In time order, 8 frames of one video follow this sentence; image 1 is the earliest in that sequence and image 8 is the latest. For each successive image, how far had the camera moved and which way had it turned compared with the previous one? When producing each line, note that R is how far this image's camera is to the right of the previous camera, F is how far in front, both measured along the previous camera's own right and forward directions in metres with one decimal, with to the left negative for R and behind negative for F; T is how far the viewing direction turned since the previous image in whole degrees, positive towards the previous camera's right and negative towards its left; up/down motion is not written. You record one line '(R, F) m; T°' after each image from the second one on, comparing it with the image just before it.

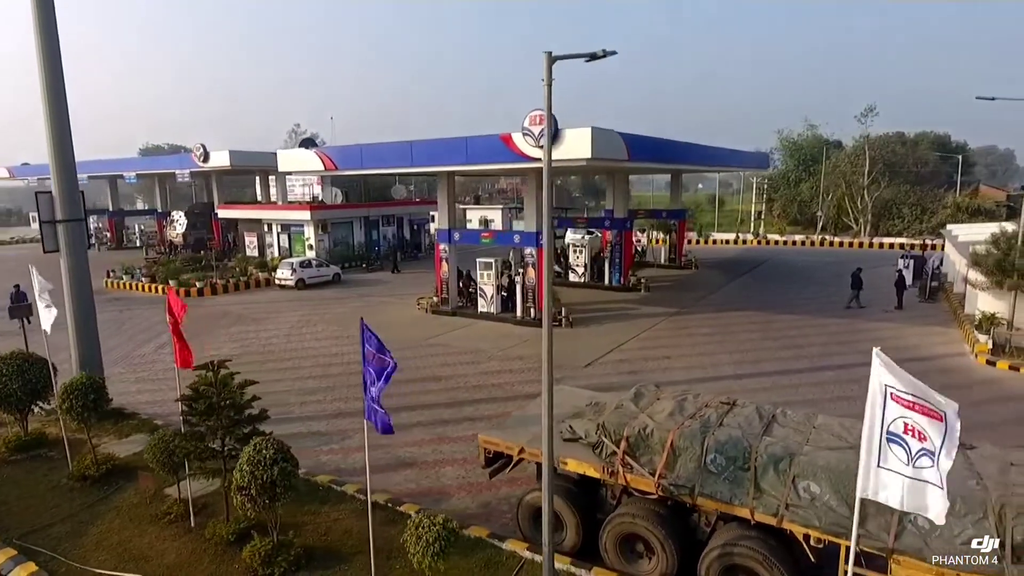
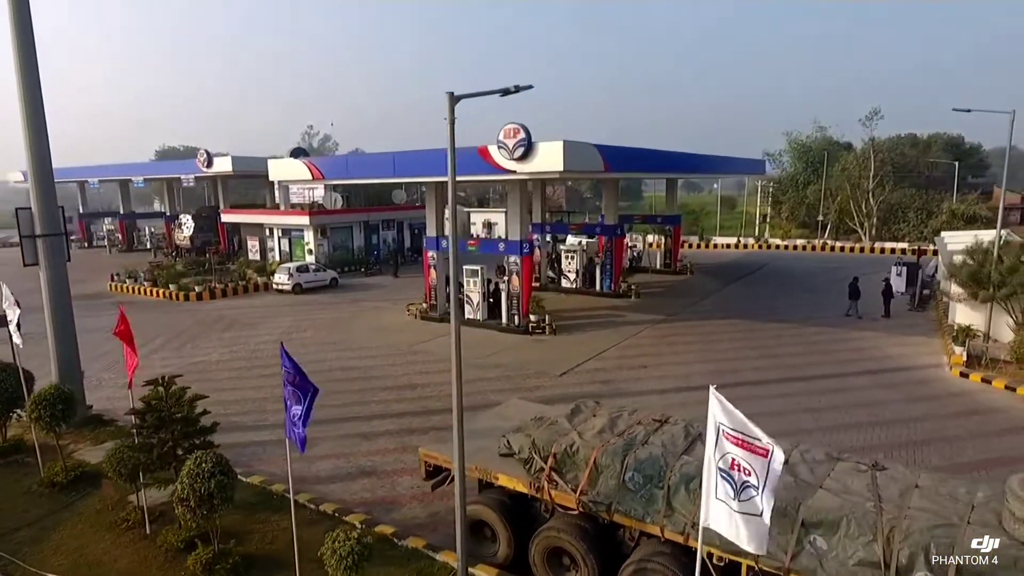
(+0.8, -0.2) m; -1°
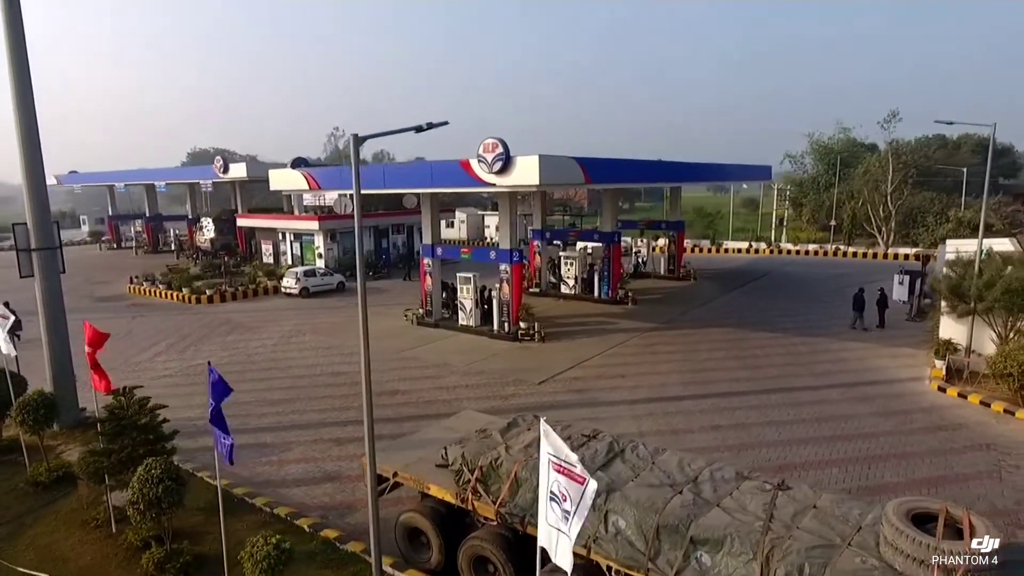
(+0.9, -0.3) m; -3°
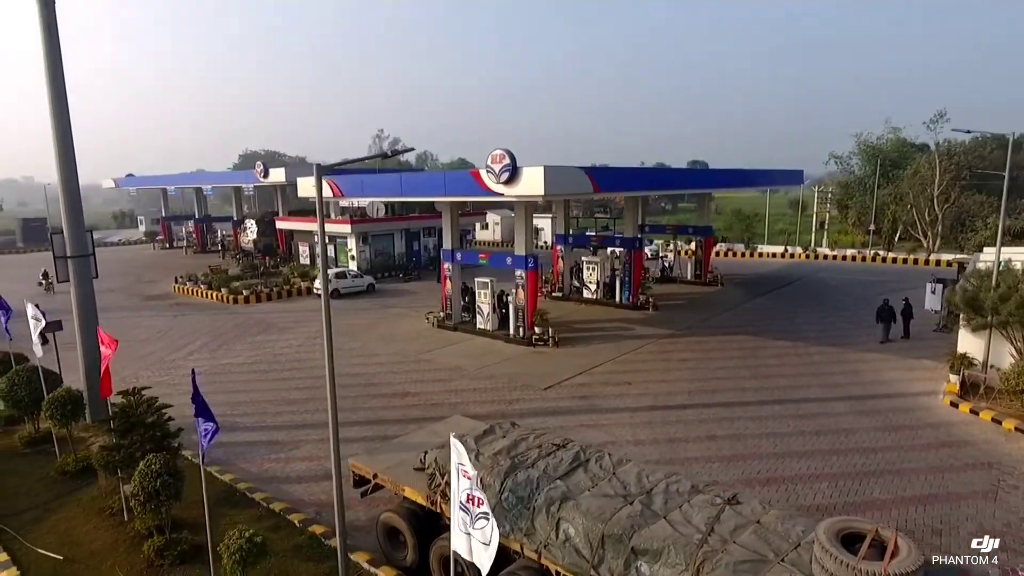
(+0.7, -0.3) m; -4°
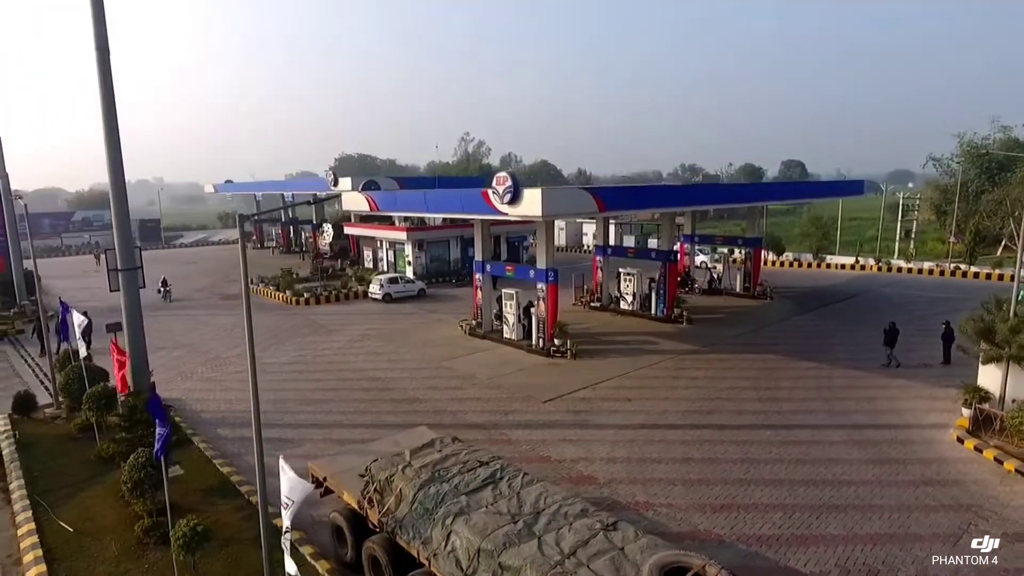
(+1.8, -0.4) m; -8°
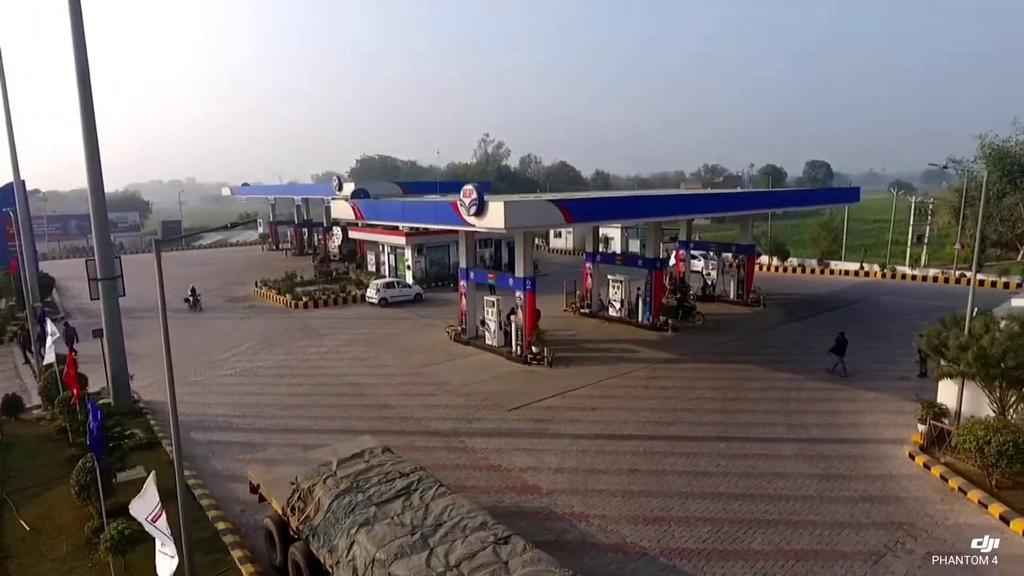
(+1.2, -0.2) m; -2°
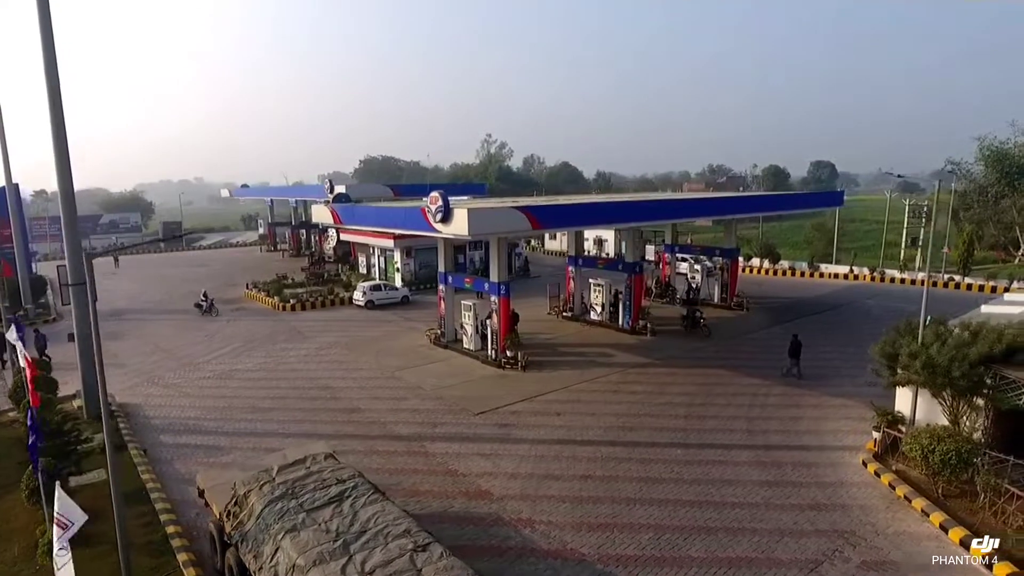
(+0.9, -0.1) m; -1°
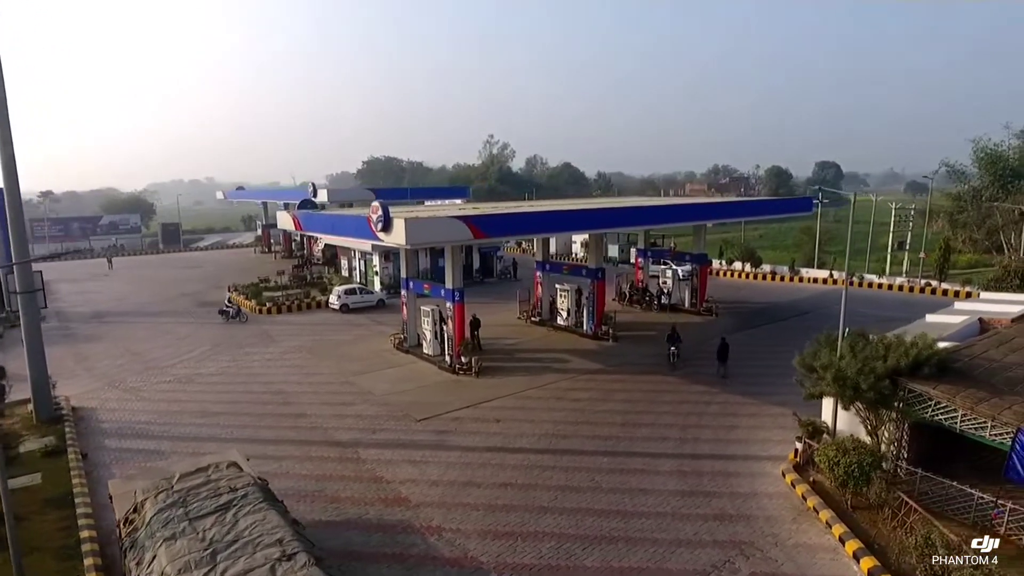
(+1.5, -0.2) m; -1°
